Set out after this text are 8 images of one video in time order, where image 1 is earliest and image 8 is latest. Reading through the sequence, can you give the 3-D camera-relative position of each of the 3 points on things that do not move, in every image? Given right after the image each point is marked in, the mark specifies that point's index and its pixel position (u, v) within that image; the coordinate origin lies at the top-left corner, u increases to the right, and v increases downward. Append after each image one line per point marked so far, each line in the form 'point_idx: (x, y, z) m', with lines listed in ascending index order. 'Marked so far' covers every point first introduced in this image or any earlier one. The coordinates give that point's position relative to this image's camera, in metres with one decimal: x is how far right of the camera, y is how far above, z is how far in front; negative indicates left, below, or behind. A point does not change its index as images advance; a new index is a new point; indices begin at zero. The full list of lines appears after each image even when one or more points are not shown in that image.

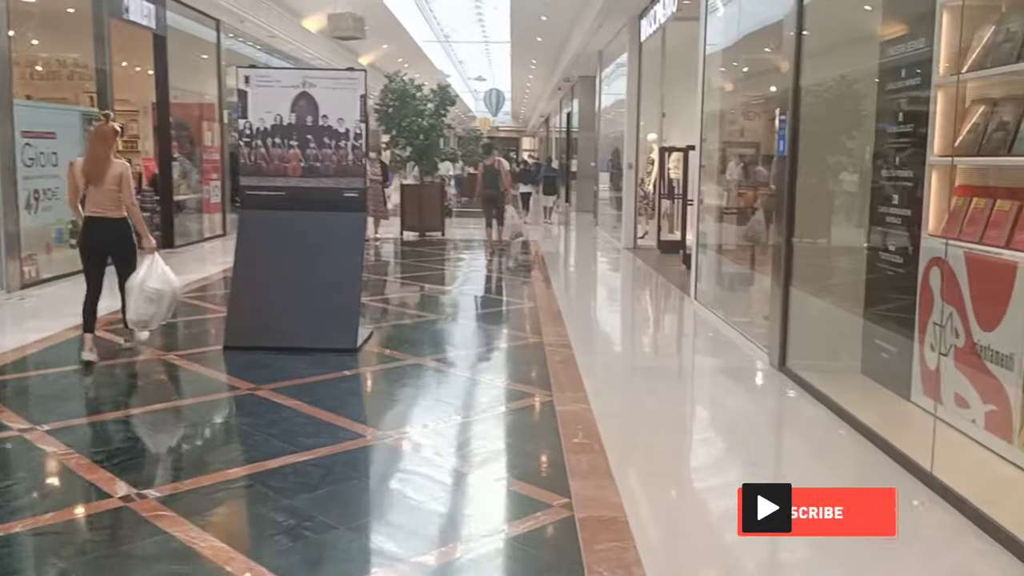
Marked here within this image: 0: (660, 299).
0: (+1.4, -0.1, +8.9) m
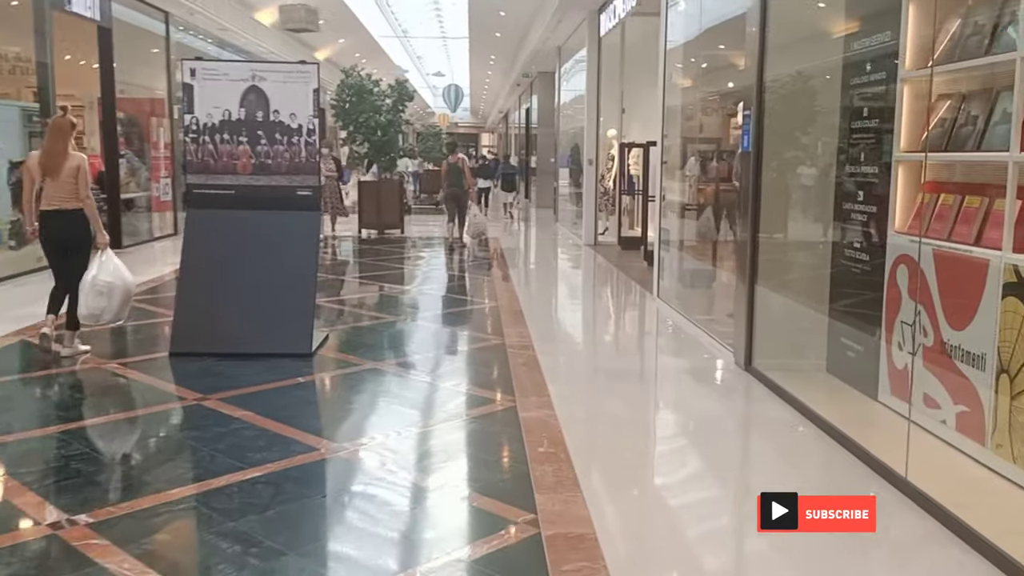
0: (+1.0, -0.1, +8.8) m
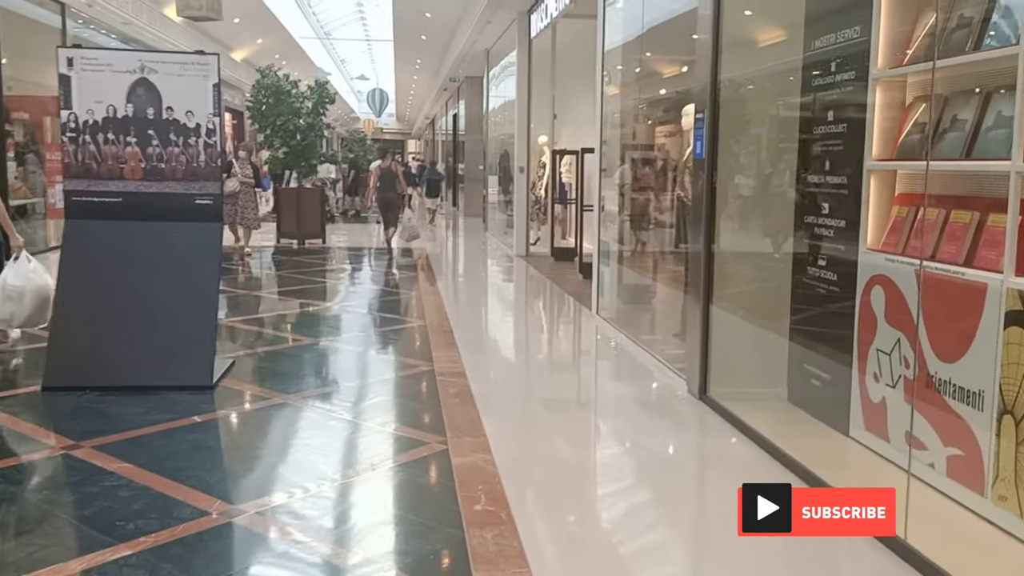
0: (+0.4, -0.2, +8.4) m
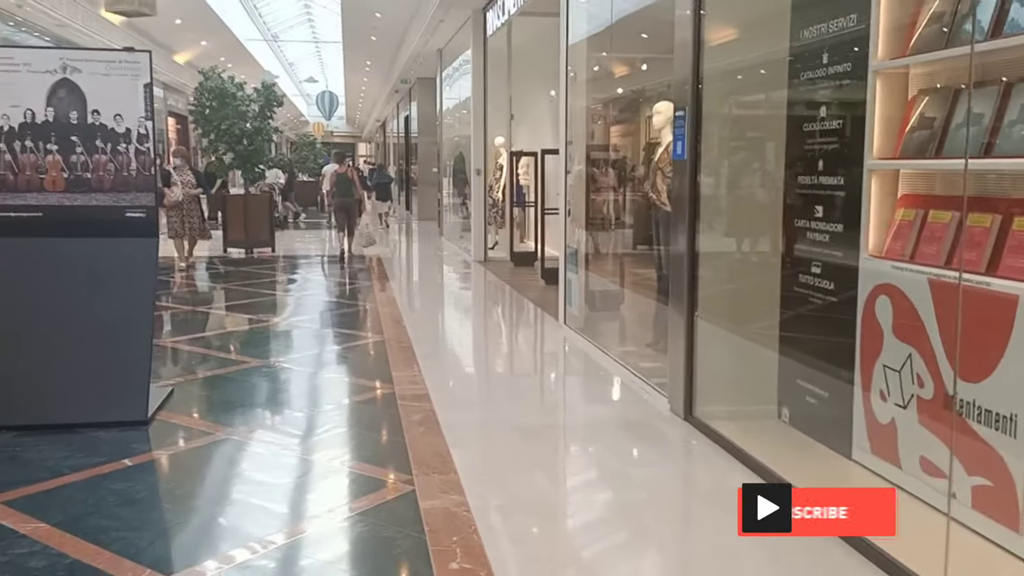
0: (0.0, -0.3, +8.1) m
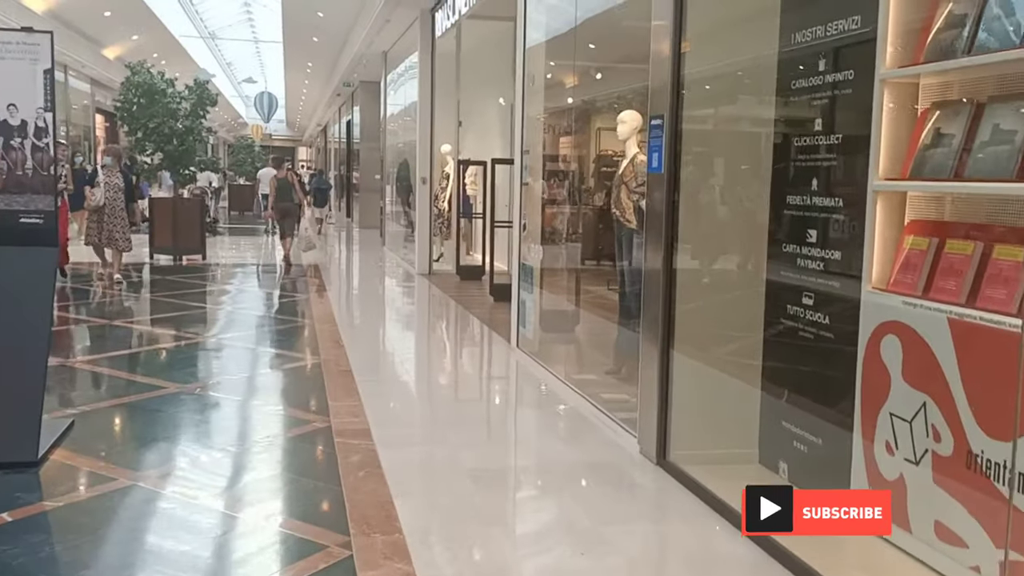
0: (-0.4, -0.4, +7.6) m
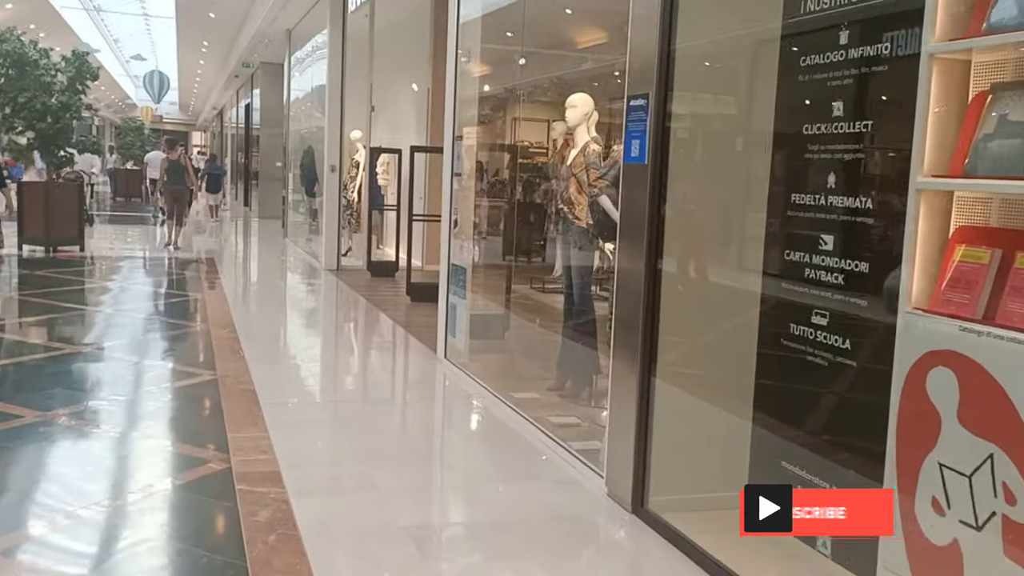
0: (-1.1, -0.4, +6.9) m
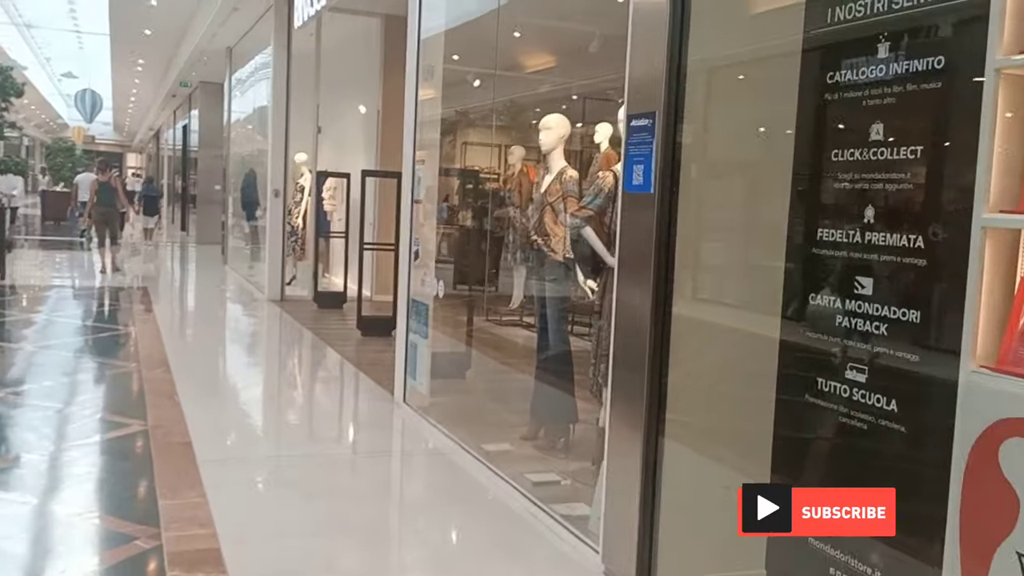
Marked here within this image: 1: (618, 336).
0: (-1.4, -0.6, +6.4) m
1: (+0.3, -0.2, +2.9) m
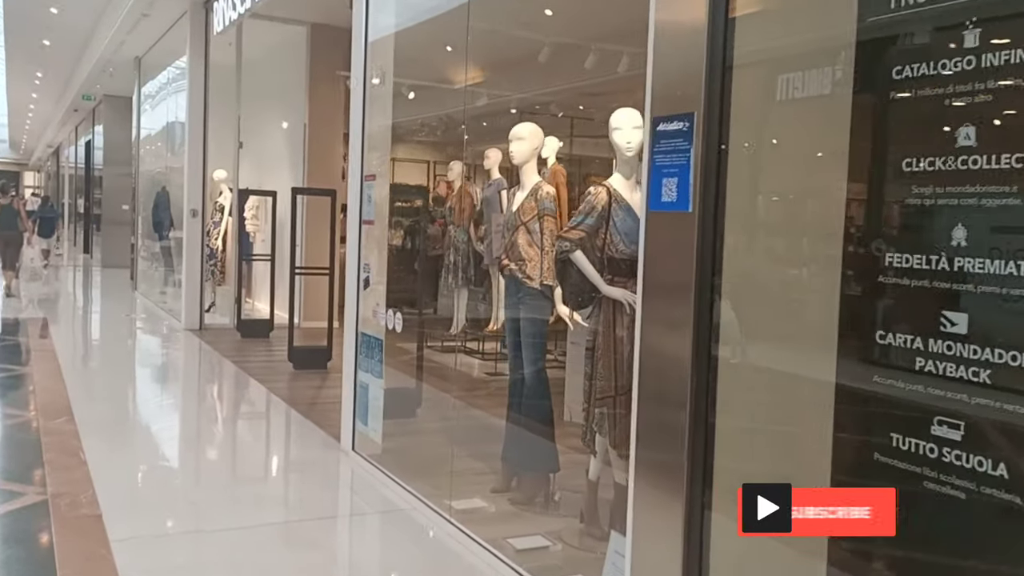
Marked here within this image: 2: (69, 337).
0: (-1.7, -0.8, +5.8) m
1: (+0.3, -0.3, +2.5) m
2: (-4.1, -0.5, +8.2) m
